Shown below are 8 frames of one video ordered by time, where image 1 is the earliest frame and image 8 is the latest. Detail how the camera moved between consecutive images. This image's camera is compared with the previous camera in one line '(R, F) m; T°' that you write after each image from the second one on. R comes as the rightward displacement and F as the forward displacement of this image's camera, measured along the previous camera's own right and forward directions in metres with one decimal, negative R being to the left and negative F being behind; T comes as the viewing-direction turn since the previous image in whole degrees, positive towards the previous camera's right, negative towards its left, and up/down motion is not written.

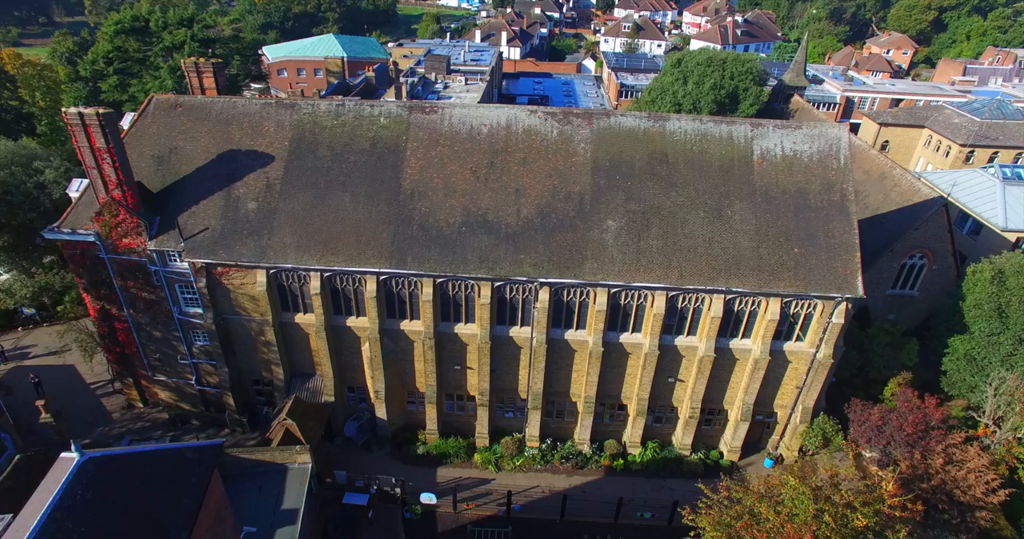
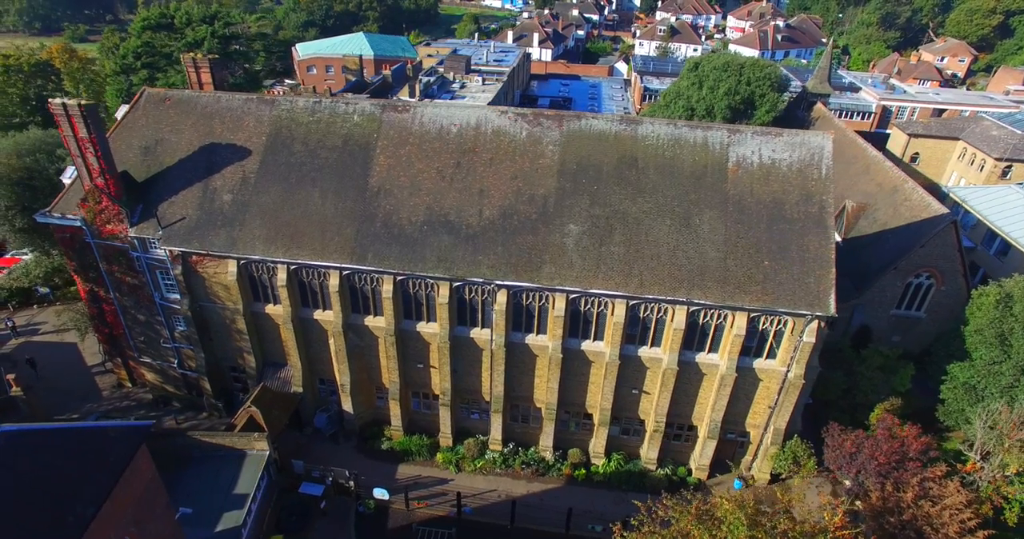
(+3.9, +0.4) m; -4°
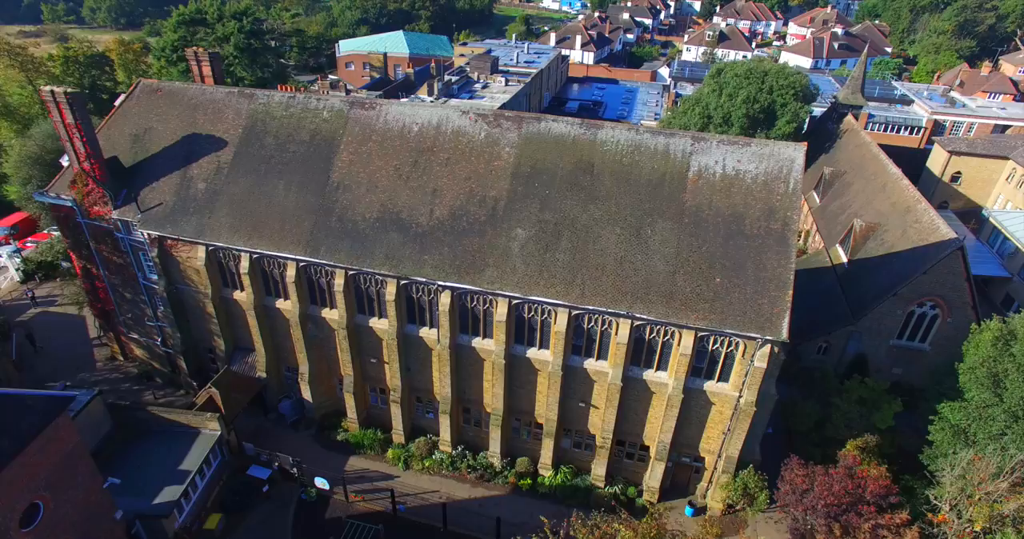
(+5.0, +0.6) m; -6°
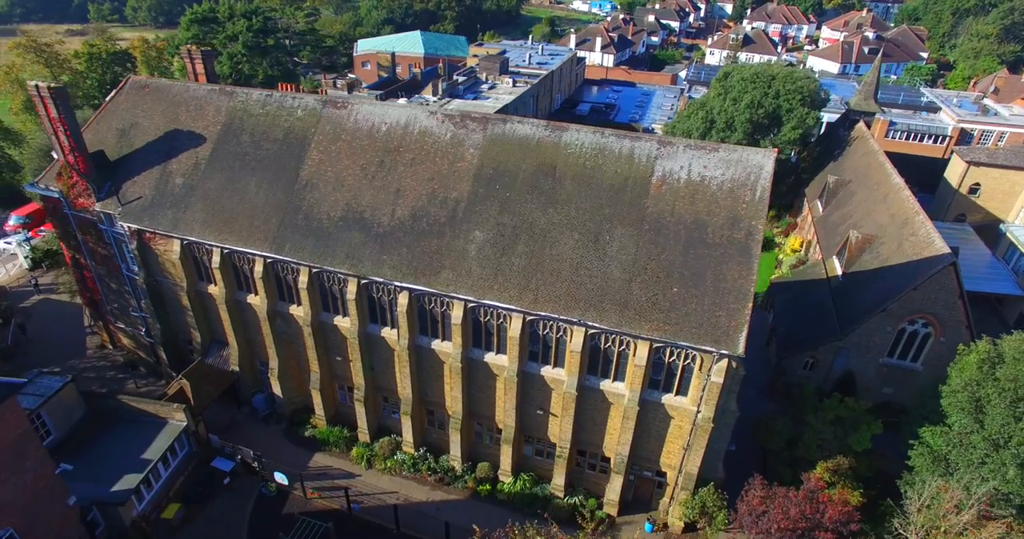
(+3.3, +0.4) m; -3°
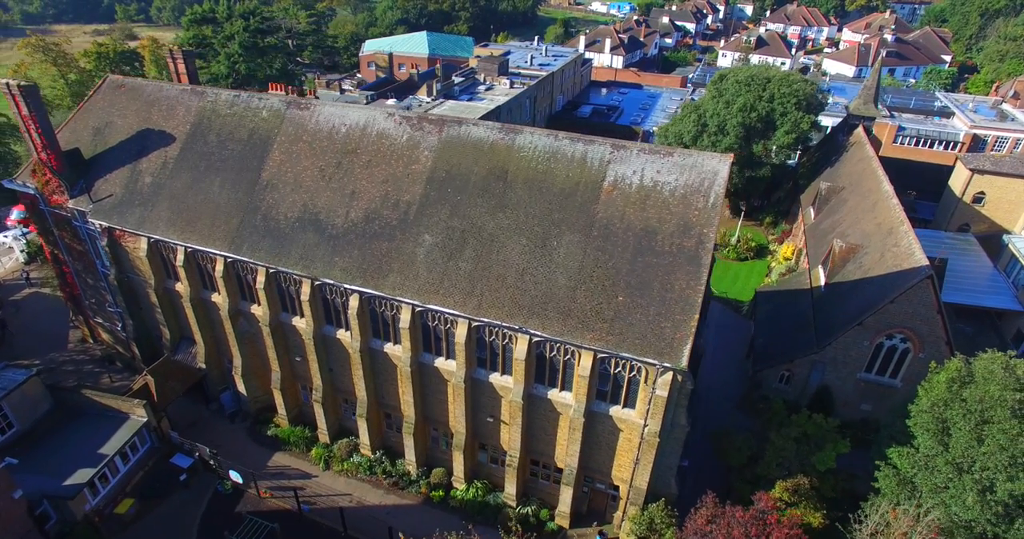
(+3.2, +0.5) m; -2°
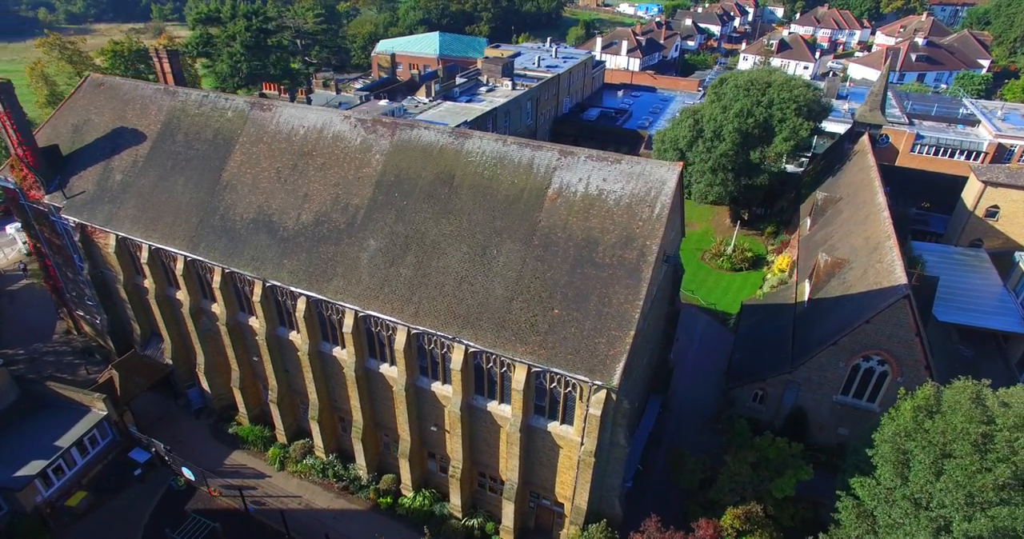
(+3.7, +0.7) m; -3°
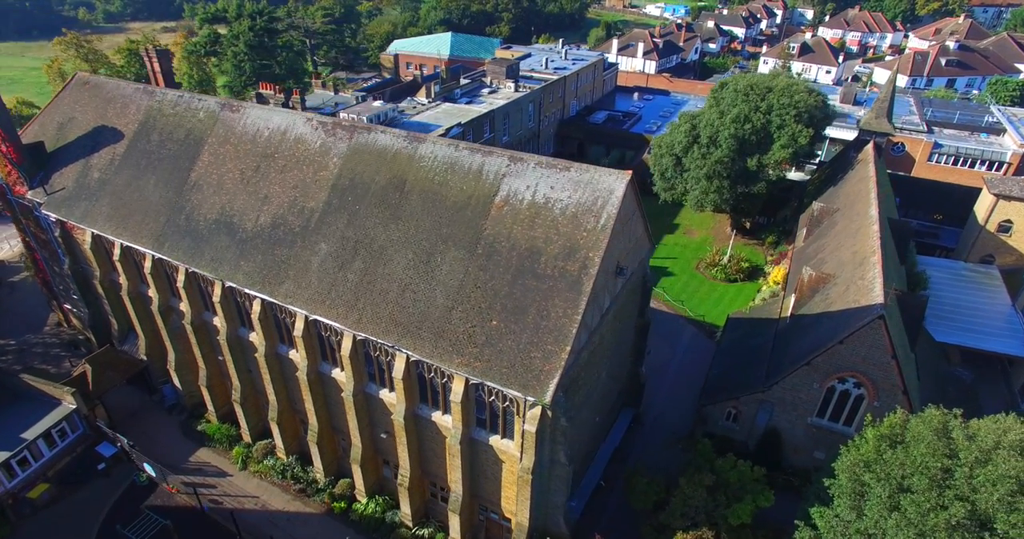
(+3.3, +0.6) m; -3°
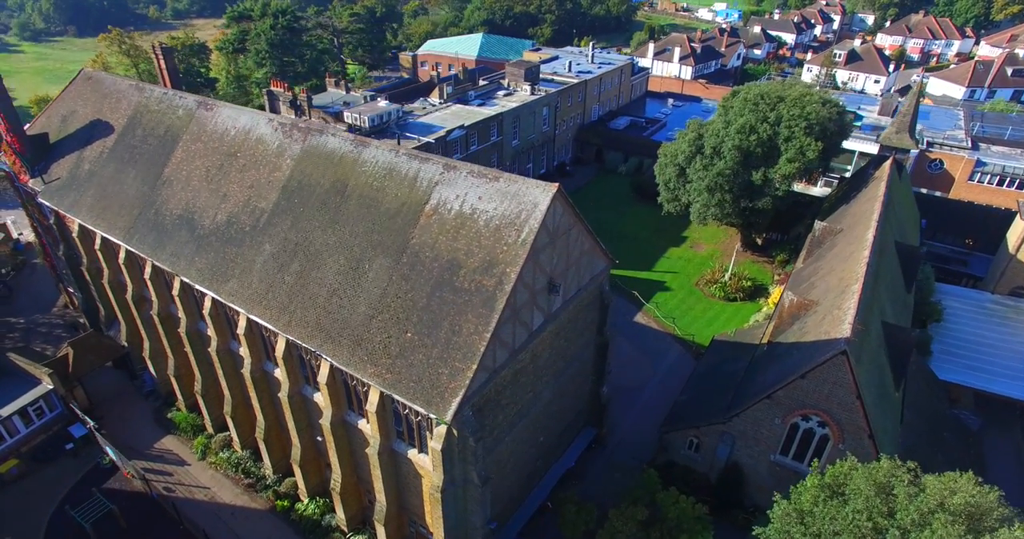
(+4.6, +0.9) m; -5°
